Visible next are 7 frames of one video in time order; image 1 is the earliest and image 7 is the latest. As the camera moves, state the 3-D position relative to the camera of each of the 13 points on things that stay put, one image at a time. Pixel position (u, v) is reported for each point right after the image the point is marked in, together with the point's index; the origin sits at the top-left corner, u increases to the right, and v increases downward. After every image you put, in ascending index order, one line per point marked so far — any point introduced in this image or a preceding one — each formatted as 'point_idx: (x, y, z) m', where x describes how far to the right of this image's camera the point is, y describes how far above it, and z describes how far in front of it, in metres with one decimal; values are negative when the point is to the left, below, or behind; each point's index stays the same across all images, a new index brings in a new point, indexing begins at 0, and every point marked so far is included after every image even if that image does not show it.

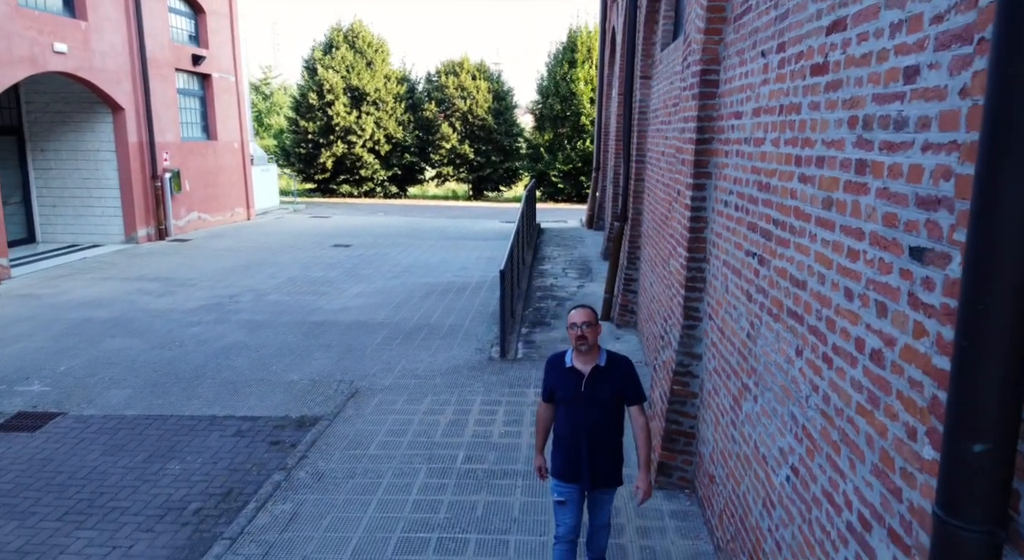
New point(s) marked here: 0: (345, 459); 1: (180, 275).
0: (-1.3, -1.3, +5.8) m
1: (-5.6, +0.1, +12.7) m
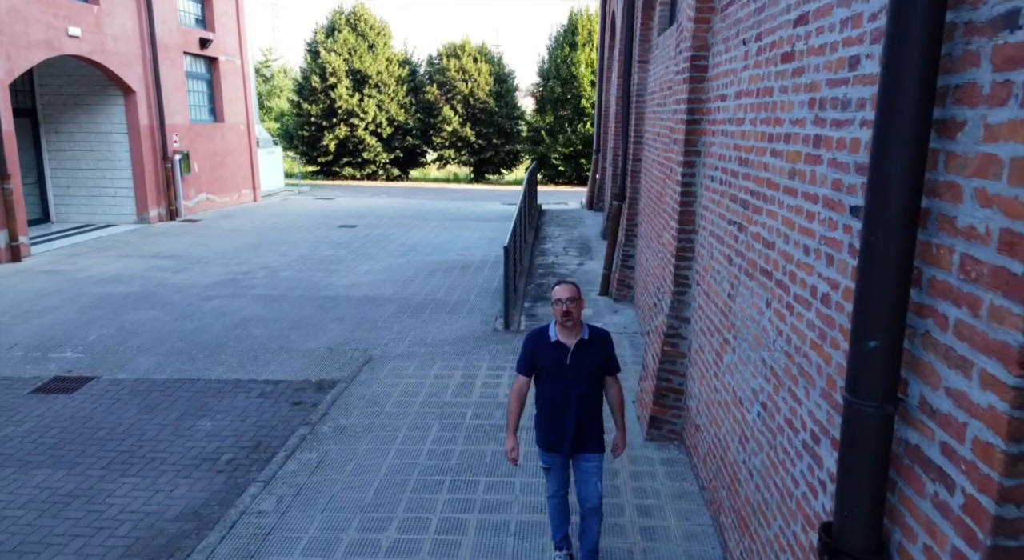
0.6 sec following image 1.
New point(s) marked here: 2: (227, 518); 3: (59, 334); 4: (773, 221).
0: (-1.2, -1.1, +6.3) m
1: (-5.5, +0.5, +13.1) m
2: (-1.7, -1.4, +4.6) m
3: (-4.9, -0.6, +8.1) m
4: (+1.2, +0.2, +3.4) m
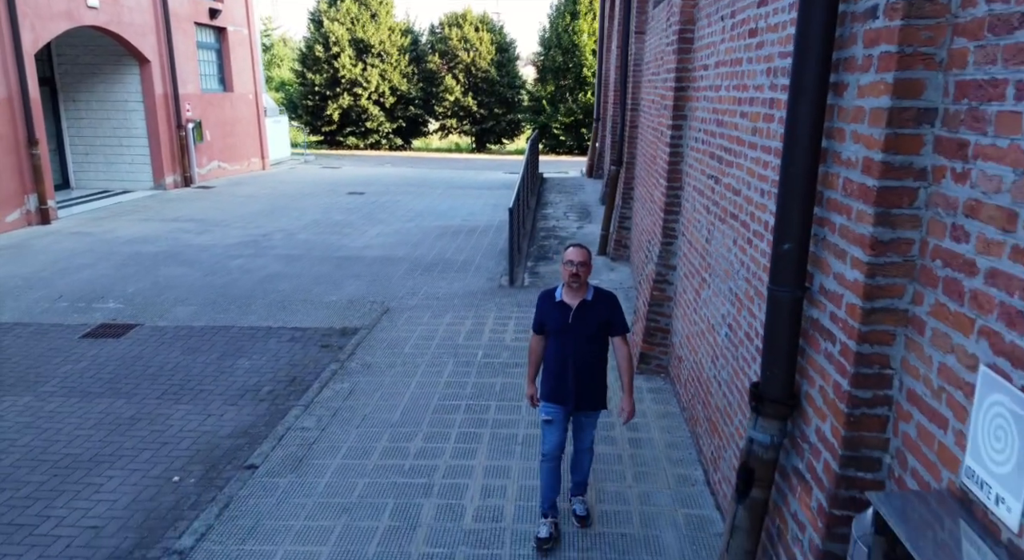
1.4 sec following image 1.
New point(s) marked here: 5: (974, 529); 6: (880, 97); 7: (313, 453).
0: (-1.2, -0.7, +7.0) m
1: (-5.5, +1.2, +13.8) m
2: (-1.7, -1.1, +5.3) m
3: (-4.8, -0.1, +8.8) m
4: (+1.2, +0.6, +4.1) m
5: (+1.0, -0.6, +1.7) m
6: (+1.0, +0.5, +2.0) m
7: (-1.3, -1.1, +5.0) m
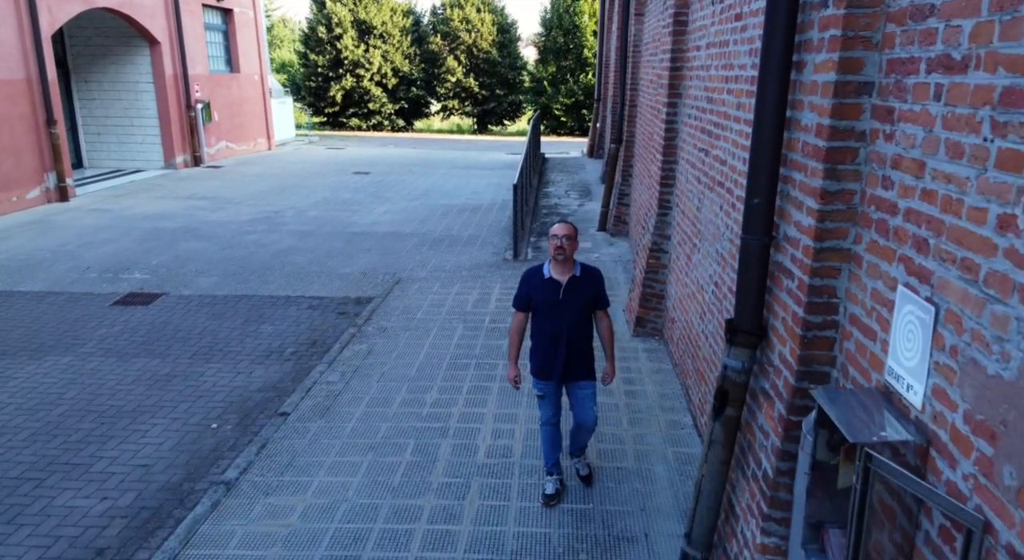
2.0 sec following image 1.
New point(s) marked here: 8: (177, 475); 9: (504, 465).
0: (-1.1, -0.4, +7.5) m
1: (-5.4, +1.6, +14.2) m
2: (-1.6, -0.8, +5.8) m
3: (-4.8, +0.2, +9.3) m
4: (+1.3, +0.8, +4.5) m
5: (+1.1, -0.4, +2.1) m
6: (+1.0, +0.7, +2.5) m
7: (-1.2, -0.9, +5.4) m
8: (-2.1, -1.2, +4.6) m
9: (-0.1, -1.1, +4.6) m
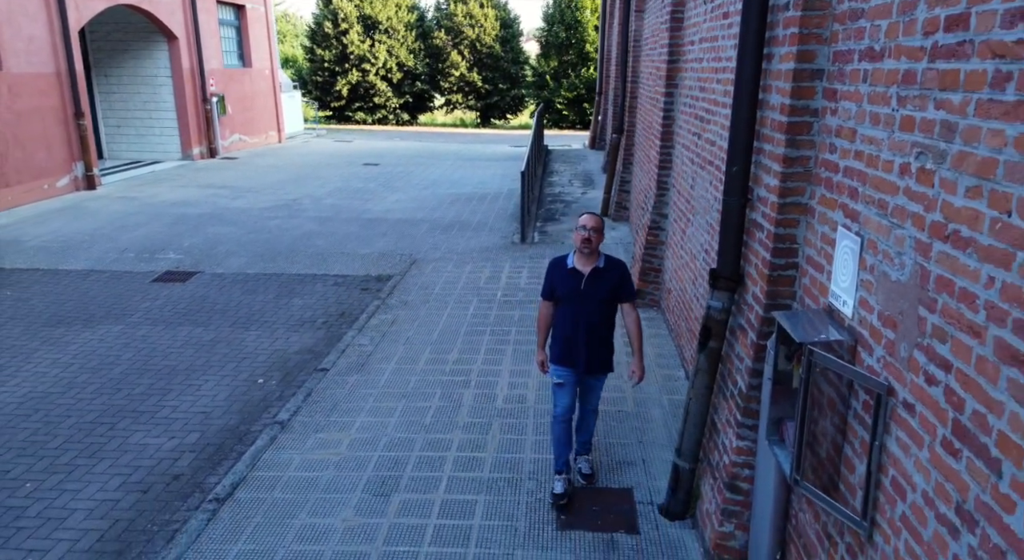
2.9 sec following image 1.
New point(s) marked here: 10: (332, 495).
0: (-1.0, -0.1, +8.1) m
1: (-5.3, +1.9, +14.8) m
2: (-1.5, -0.6, +6.4) m
3: (-4.7, +0.5, +9.9) m
4: (+1.4, +1.0, +5.1) m
5: (+1.2, -0.2, +2.8) m
6: (+1.1, +0.9, +3.1) m
7: (-1.1, -0.7, +6.1) m
8: (-1.9, -1.0, +5.3) m
9: (+0.1, -0.9, +5.2) m
10: (-1.0, -1.2, +4.1) m
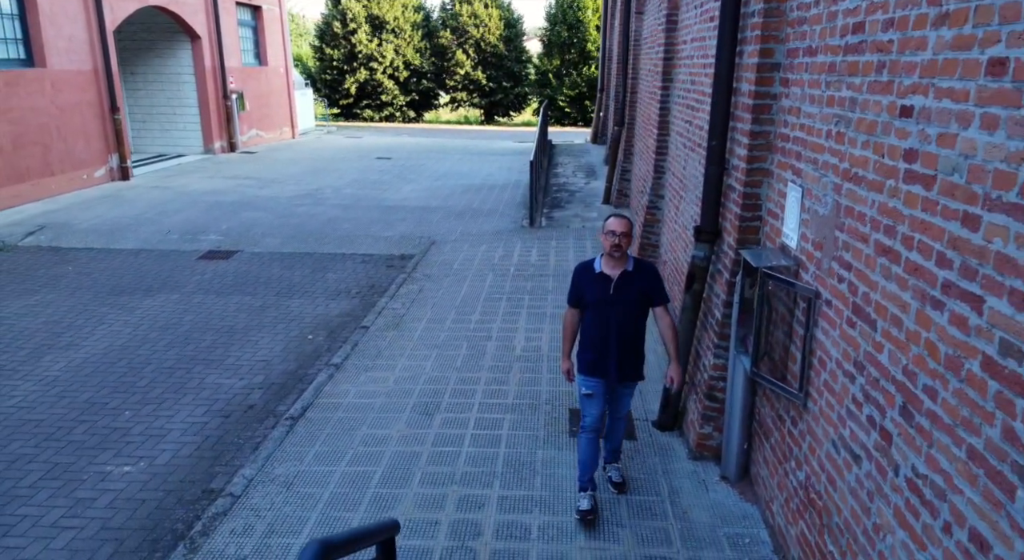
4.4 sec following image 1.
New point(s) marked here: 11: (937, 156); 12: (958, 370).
0: (-0.9, +0.1, +9.0) m
1: (-5.2, +2.2, +15.7) m
2: (-1.3, -0.3, +7.3) m
3: (-4.5, +0.8, +10.8) m
4: (+1.5, +1.3, +6.0) m
5: (+1.3, +0.1, +3.7) m
6: (+1.3, +1.2, +4.0) m
7: (-1.0, -0.4, +7.0) m
8: (-1.8, -0.7, +6.2) m
9: (+0.2, -0.6, +6.1) m
10: (-0.8, -0.9, +5.0) m
11: (+1.3, +0.4, +2.3) m
12: (+1.2, -0.2, +2.1) m
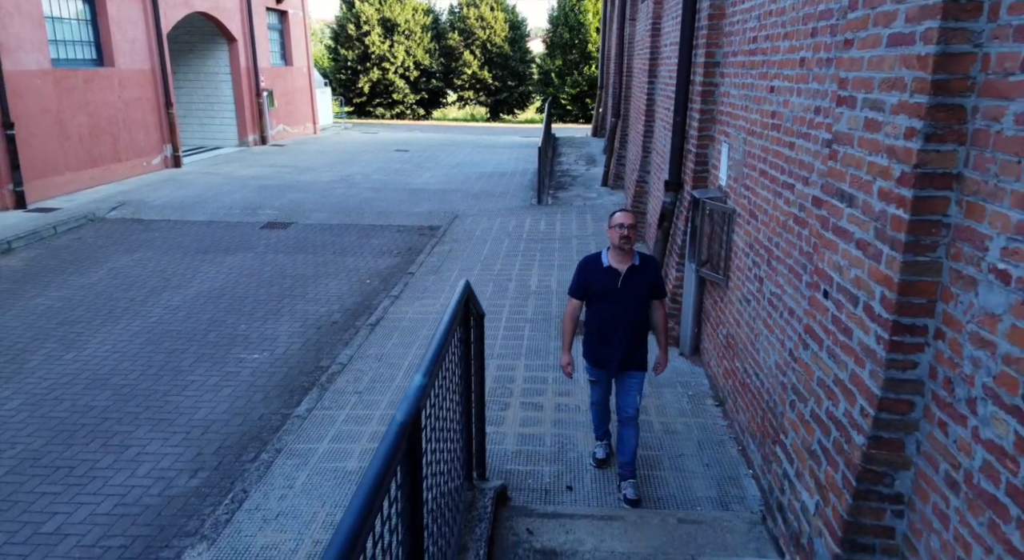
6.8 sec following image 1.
0: (-0.7, +0.7, +10.8) m
1: (-5.0, +2.7, +17.5) m
2: (-1.2, +0.2, +9.1) m
3: (-4.3, +1.3, +12.6) m
4: (+1.7, +1.8, +7.8) m
5: (+1.5, +0.6, +5.4) m
6: (+1.4, +1.7, +5.8) m
7: (-0.8, +0.1, +8.7) m
8: (-1.6, -0.2, +7.9) m
9: (+0.4, -0.1, +7.9) m
10: (-0.7, -0.4, +6.8) m
11: (+1.5, +0.9, +4.1) m
12: (+1.4, +0.3, +3.9) m
